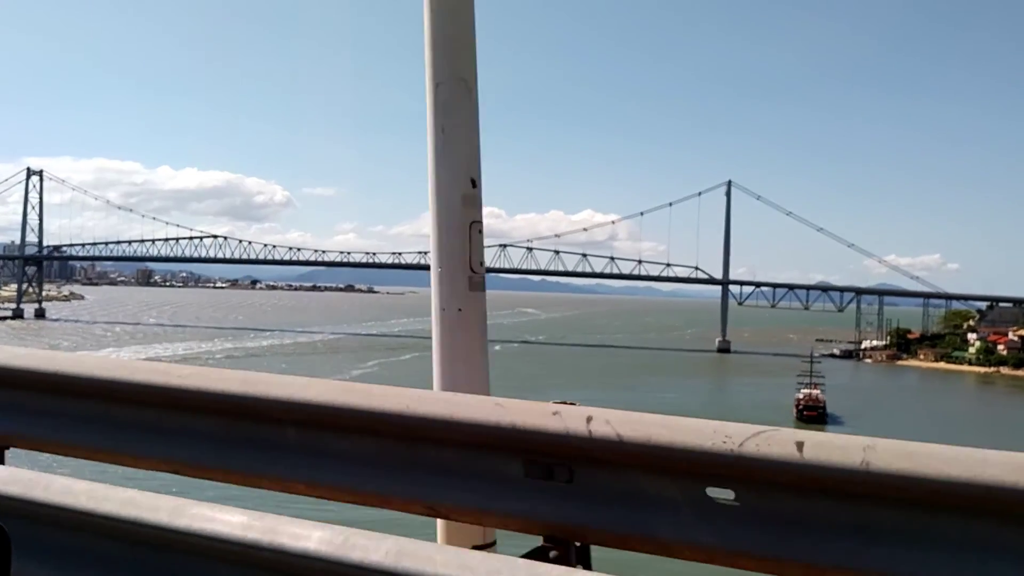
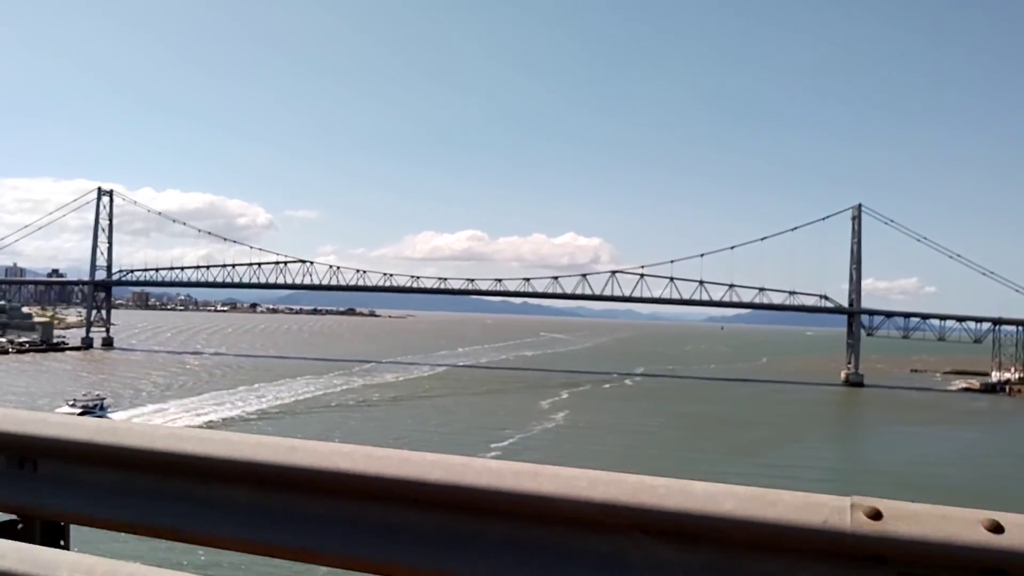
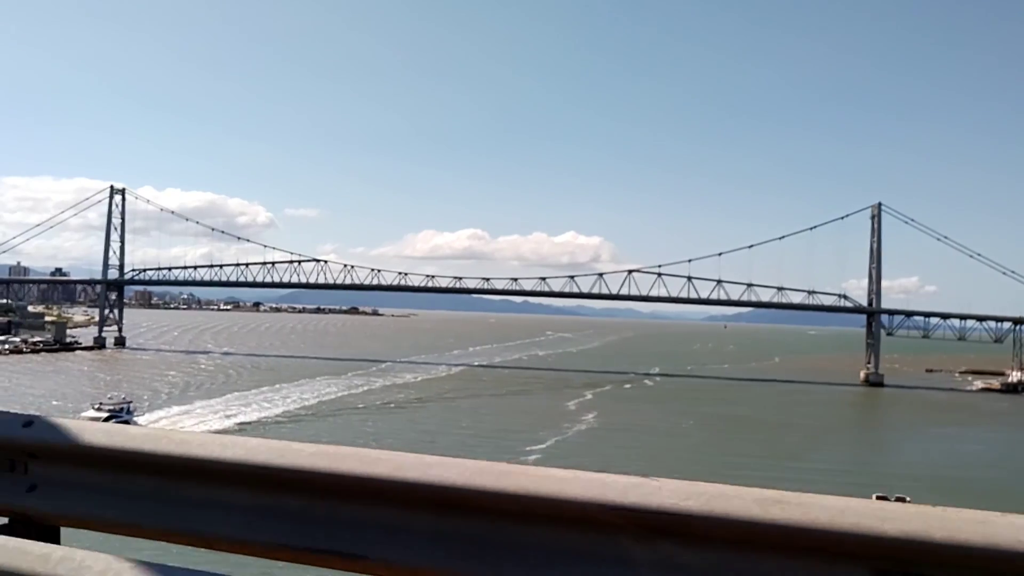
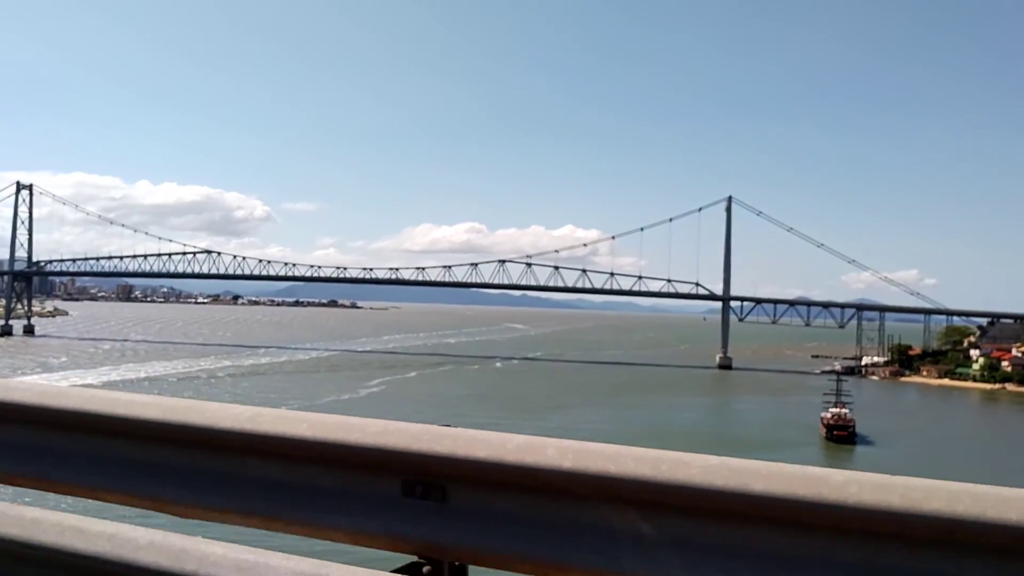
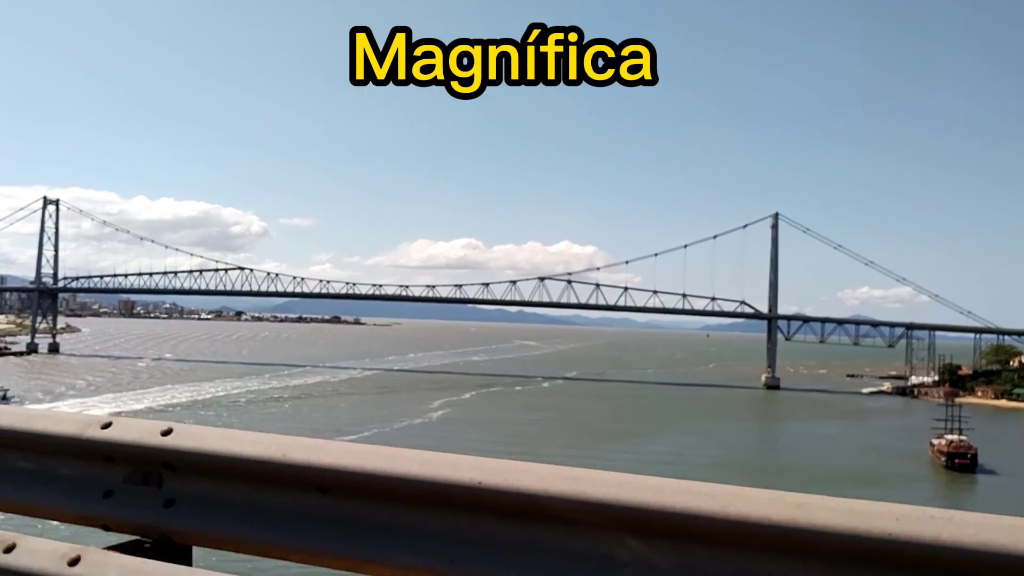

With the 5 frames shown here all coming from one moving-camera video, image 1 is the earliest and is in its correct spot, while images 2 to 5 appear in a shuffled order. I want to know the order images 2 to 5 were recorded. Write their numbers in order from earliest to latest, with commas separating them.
4, 5, 2, 3
